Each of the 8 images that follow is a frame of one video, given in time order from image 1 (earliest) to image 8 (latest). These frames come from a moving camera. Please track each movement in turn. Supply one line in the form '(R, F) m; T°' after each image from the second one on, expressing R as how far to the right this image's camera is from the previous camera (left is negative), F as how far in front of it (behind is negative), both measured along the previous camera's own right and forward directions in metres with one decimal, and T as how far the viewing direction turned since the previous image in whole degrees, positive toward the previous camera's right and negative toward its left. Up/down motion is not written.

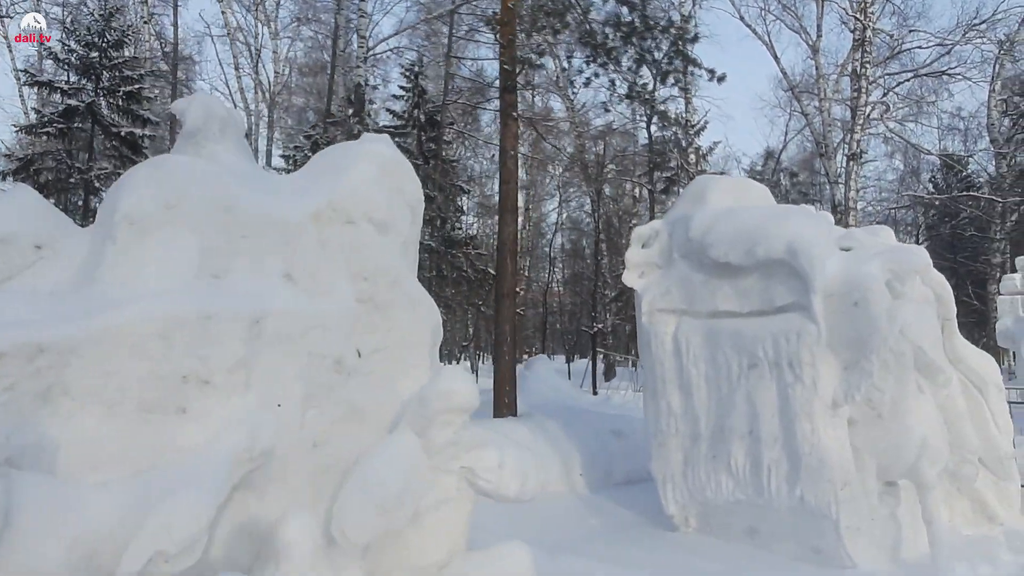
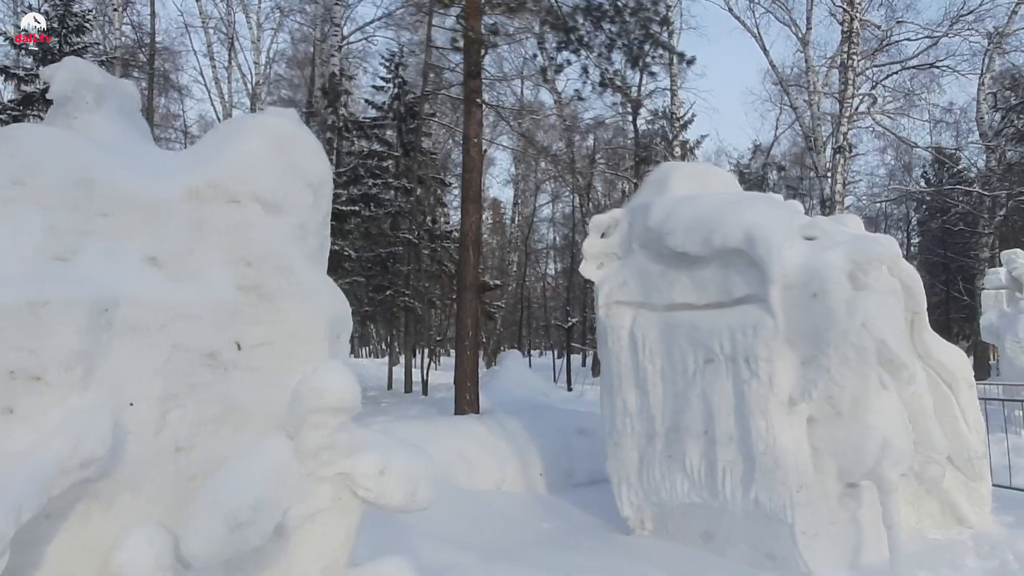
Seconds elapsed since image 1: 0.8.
(+0.4, +0.3) m; 0°
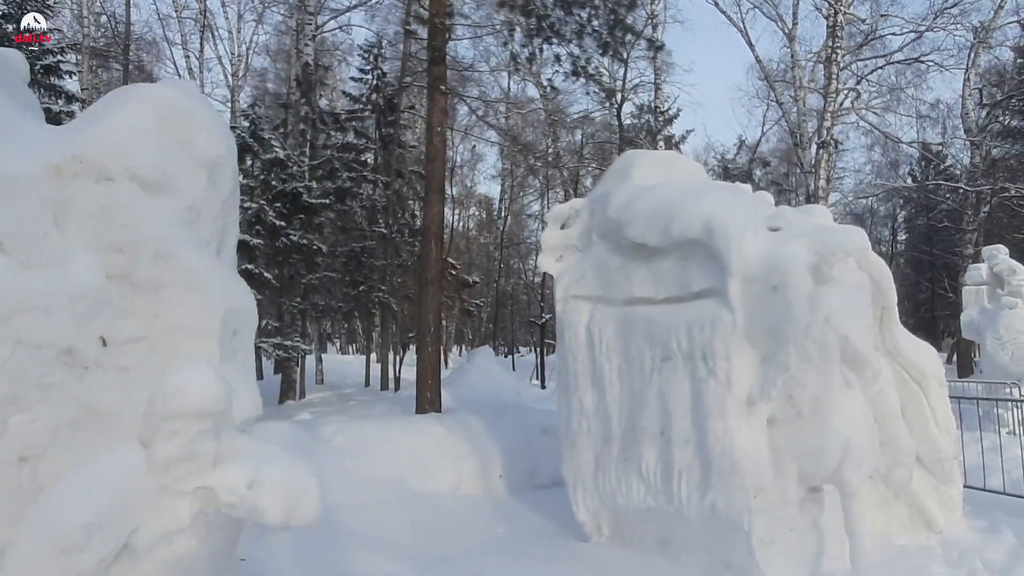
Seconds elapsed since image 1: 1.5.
(+0.3, +0.3) m; +1°
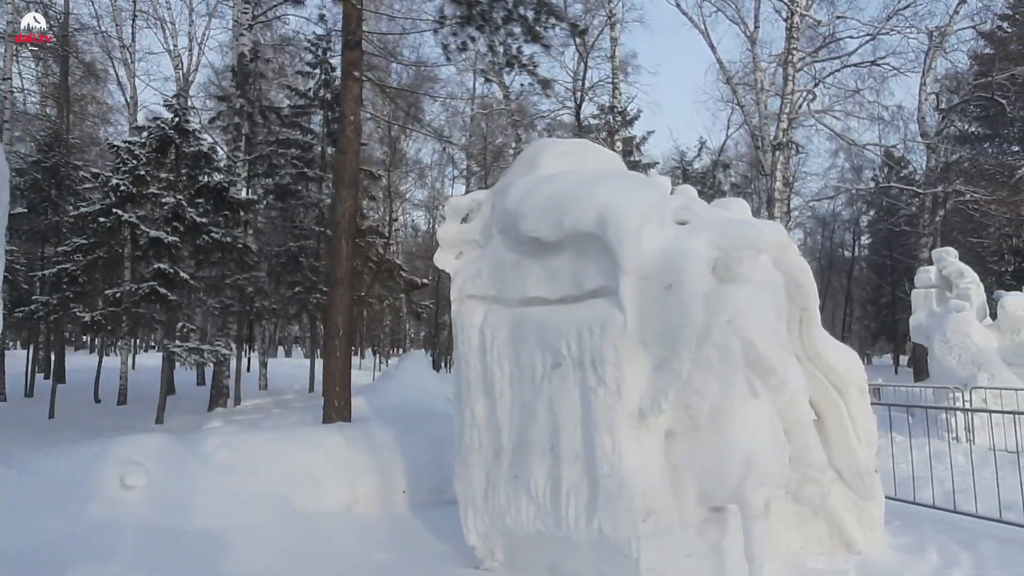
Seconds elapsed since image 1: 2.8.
(+0.7, +0.5) m; +2°
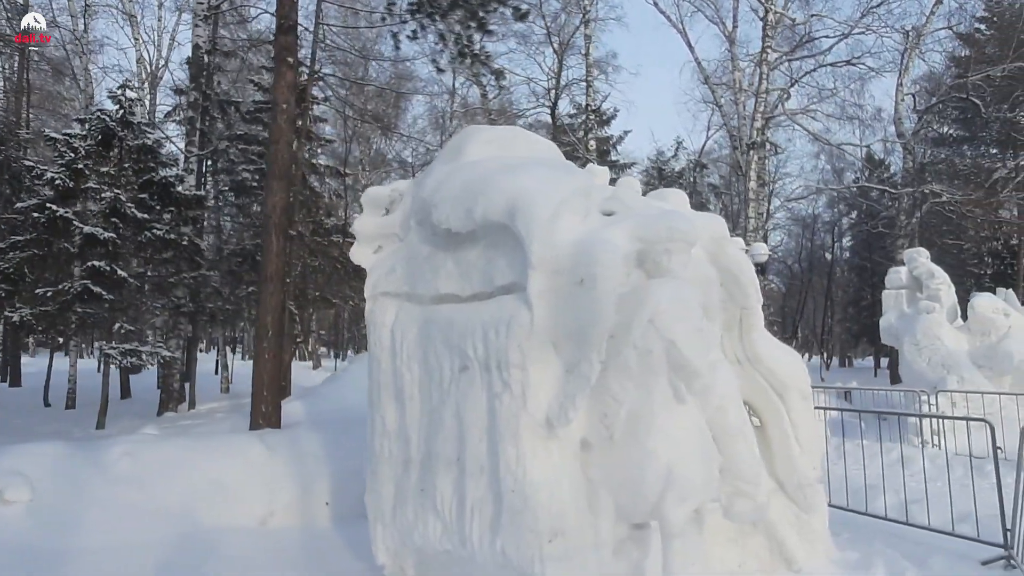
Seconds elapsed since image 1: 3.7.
(+0.5, +0.4) m; +1°
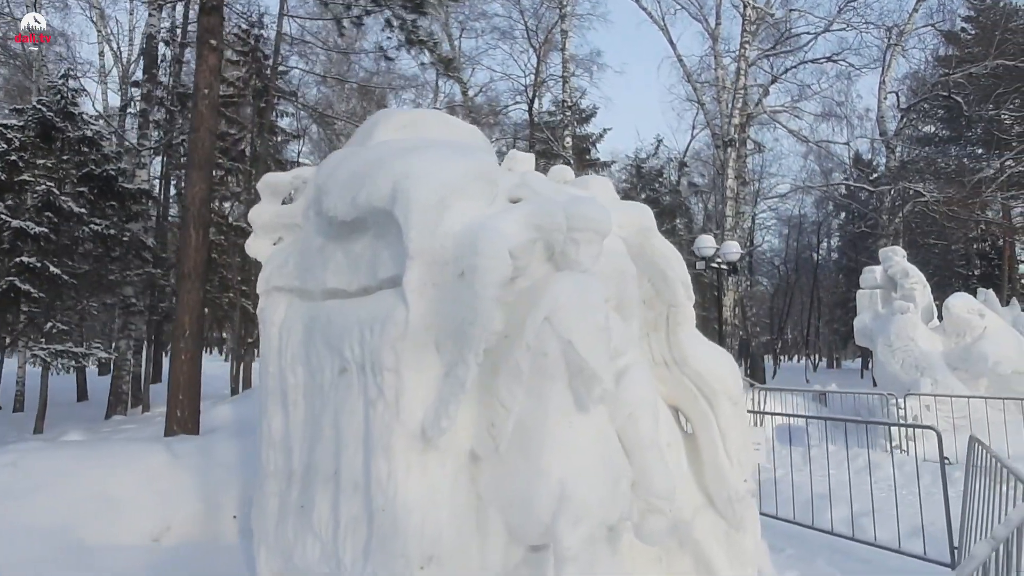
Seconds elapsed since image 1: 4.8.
(+0.6, +0.4) m; 0°
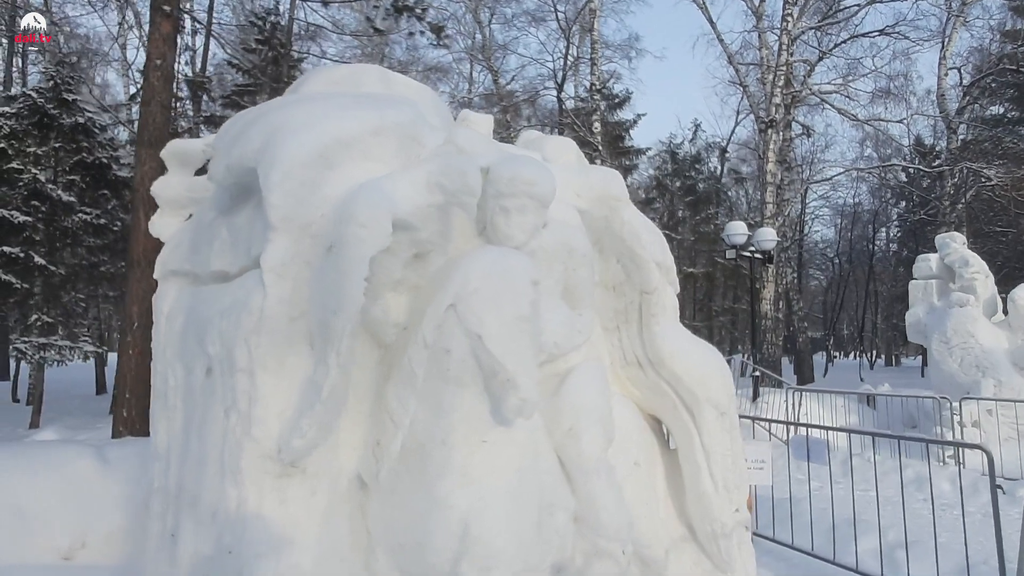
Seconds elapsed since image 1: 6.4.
(+0.6, +0.8) m; -4°
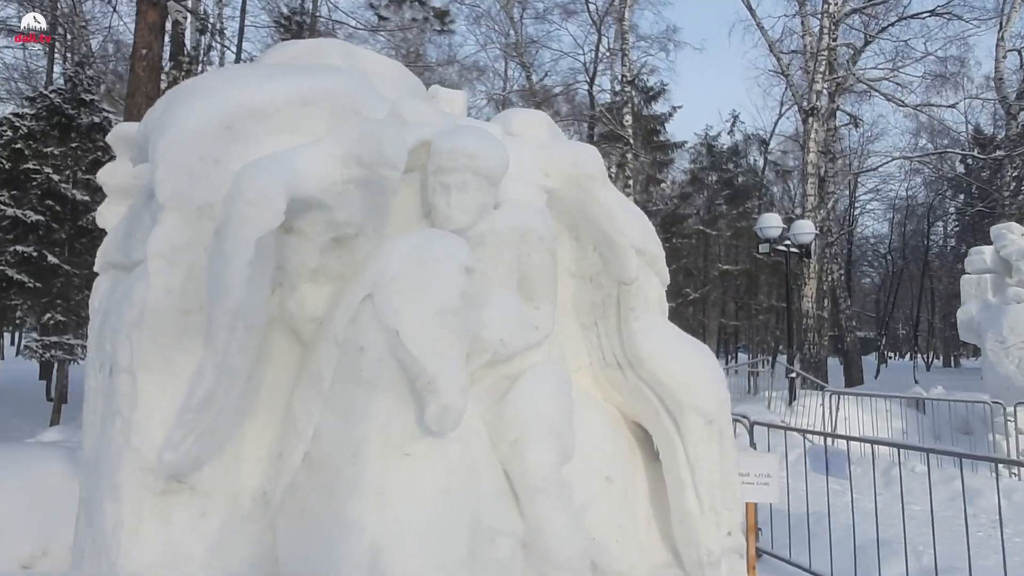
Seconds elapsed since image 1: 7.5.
(+0.4, +0.4) m; -4°
